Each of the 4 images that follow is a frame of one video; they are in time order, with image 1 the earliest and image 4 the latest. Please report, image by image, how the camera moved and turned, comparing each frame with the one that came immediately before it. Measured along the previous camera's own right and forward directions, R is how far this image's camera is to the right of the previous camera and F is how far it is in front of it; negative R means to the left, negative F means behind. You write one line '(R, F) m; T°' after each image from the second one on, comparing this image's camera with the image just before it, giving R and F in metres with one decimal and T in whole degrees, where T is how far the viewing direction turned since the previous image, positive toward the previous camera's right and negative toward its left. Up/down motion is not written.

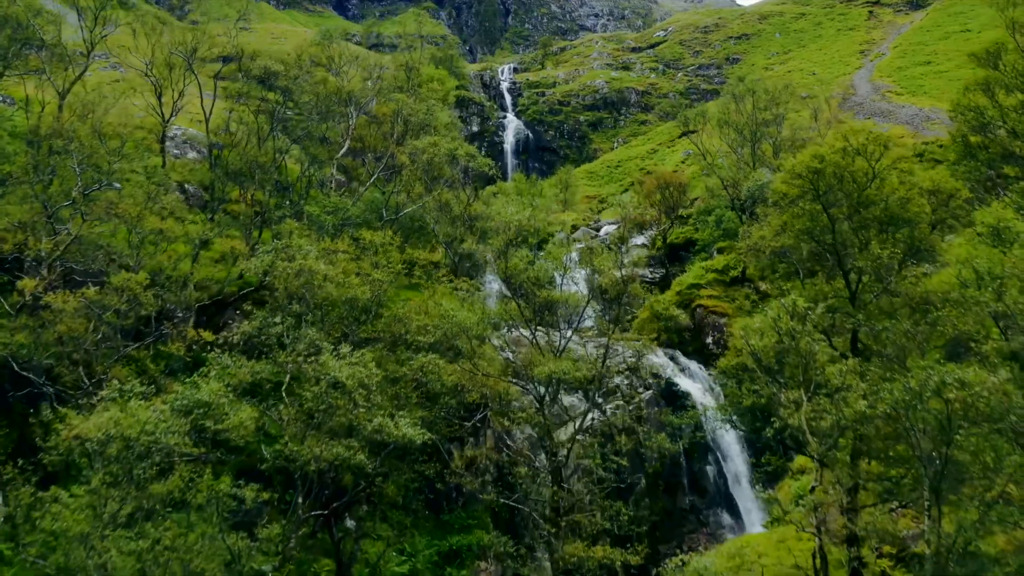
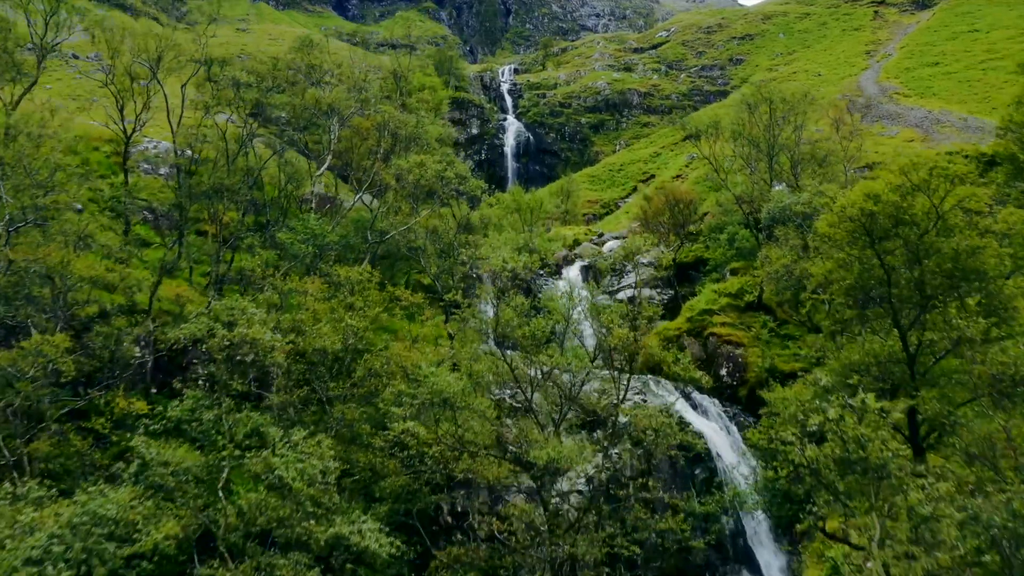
(+0.3, +4.0) m; 0°
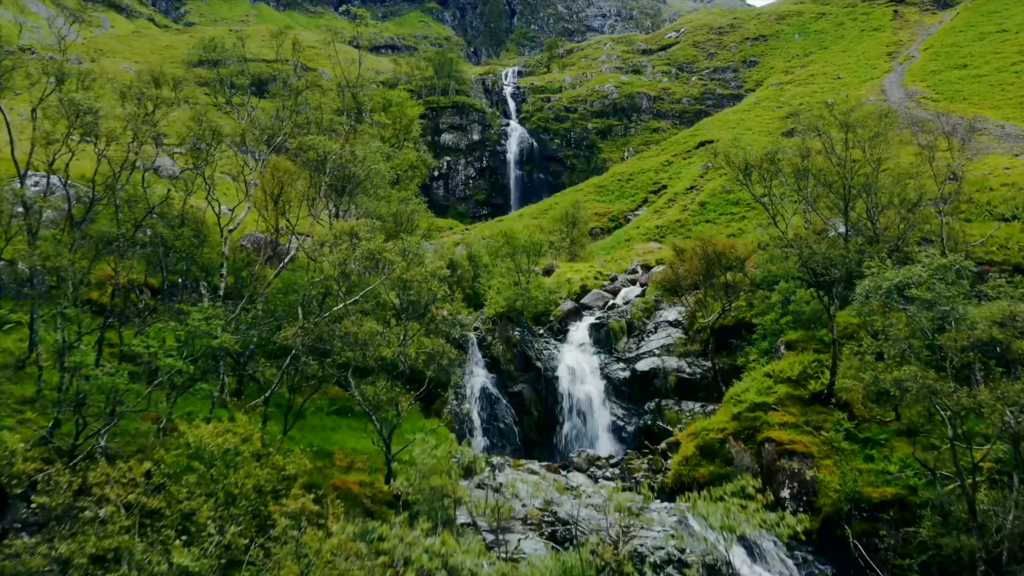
(+1.1, +12.0) m; -1°
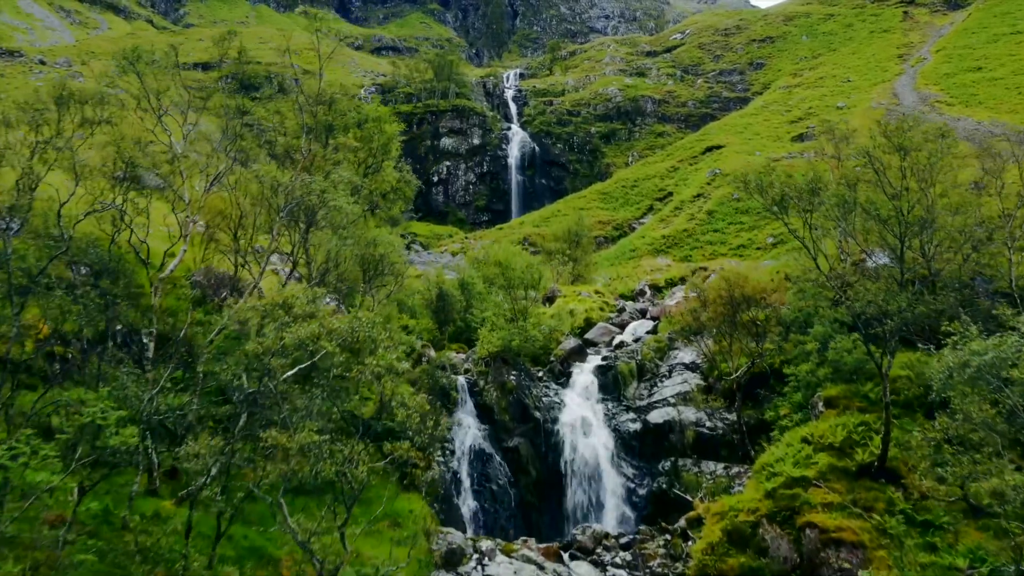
(+0.5, +5.7) m; 0°
